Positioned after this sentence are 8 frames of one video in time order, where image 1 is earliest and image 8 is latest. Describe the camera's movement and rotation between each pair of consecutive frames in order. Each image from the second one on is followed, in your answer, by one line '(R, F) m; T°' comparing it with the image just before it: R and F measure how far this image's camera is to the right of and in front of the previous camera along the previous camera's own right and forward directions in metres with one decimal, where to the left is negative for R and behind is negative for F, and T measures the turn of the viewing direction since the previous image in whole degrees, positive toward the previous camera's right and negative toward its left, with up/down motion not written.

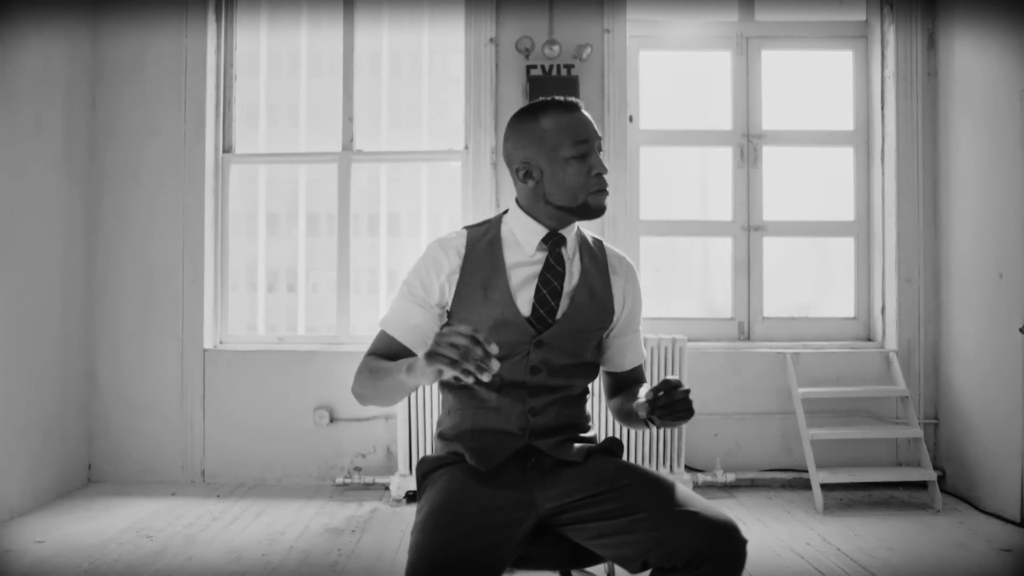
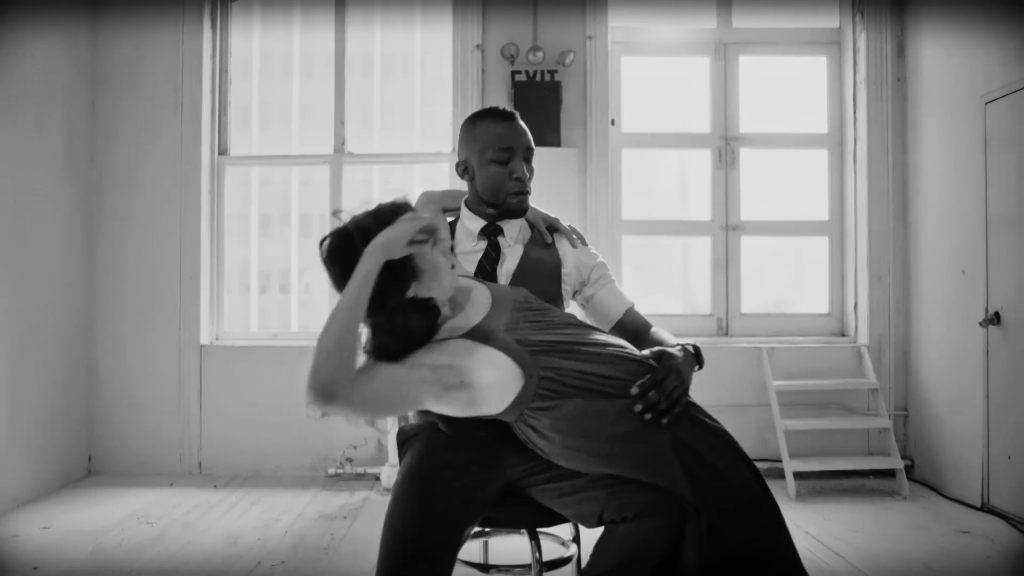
(0.0, -0.1) m; 0°
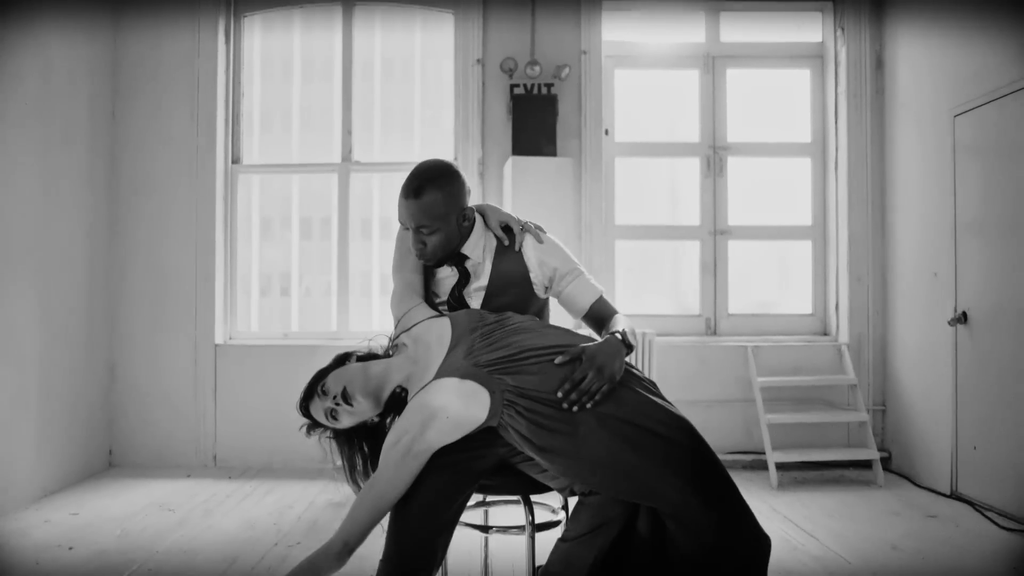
(0.0, -0.2) m; 0°
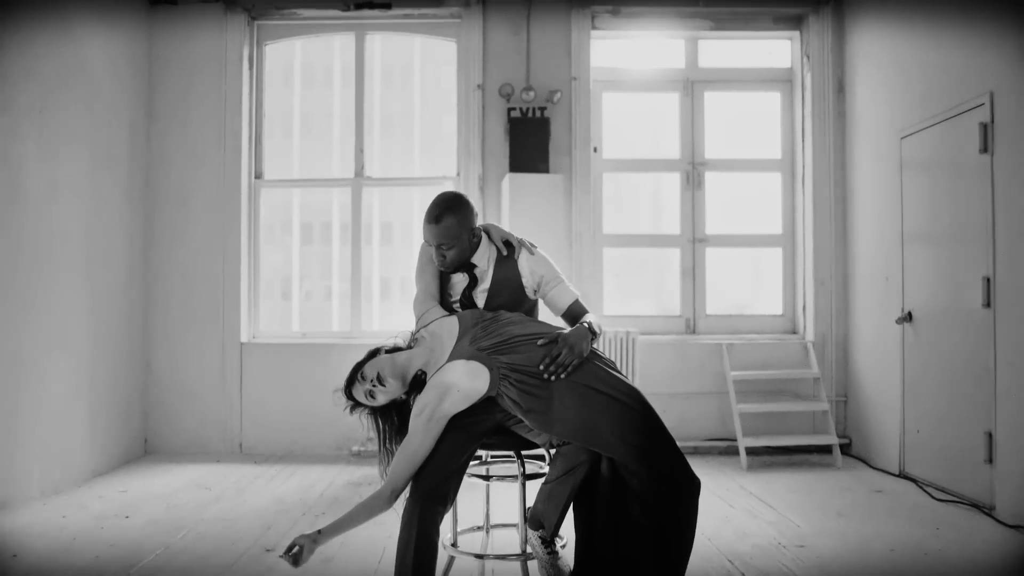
(0.0, -0.4) m; 0°
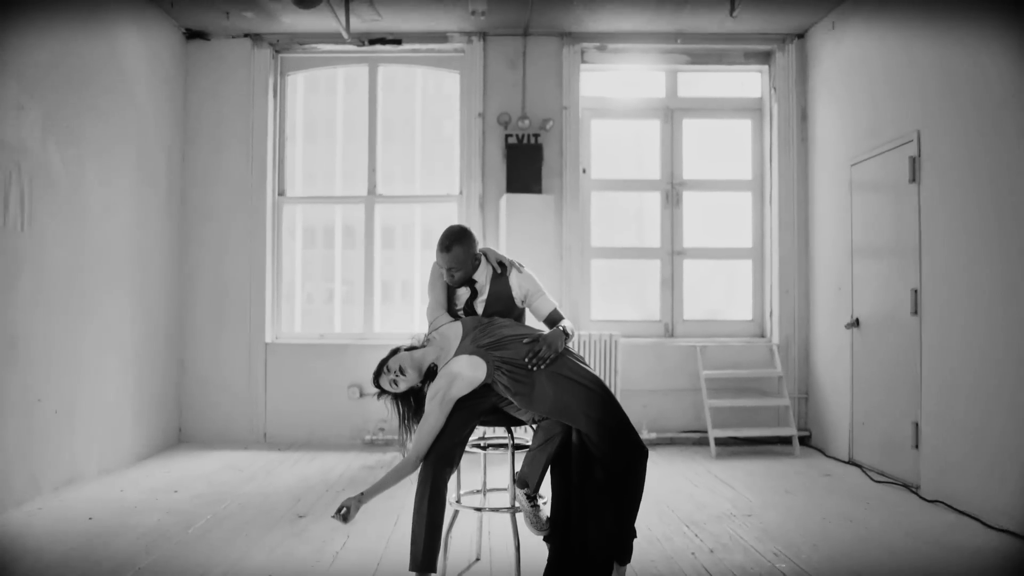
(0.0, -0.5) m; 0°
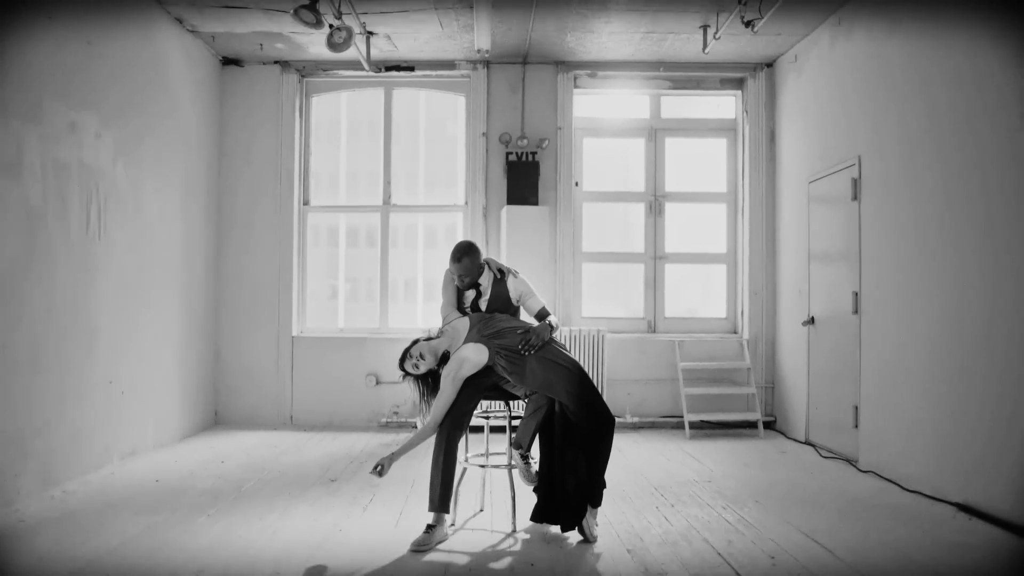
(0.0, -0.6) m; 0°
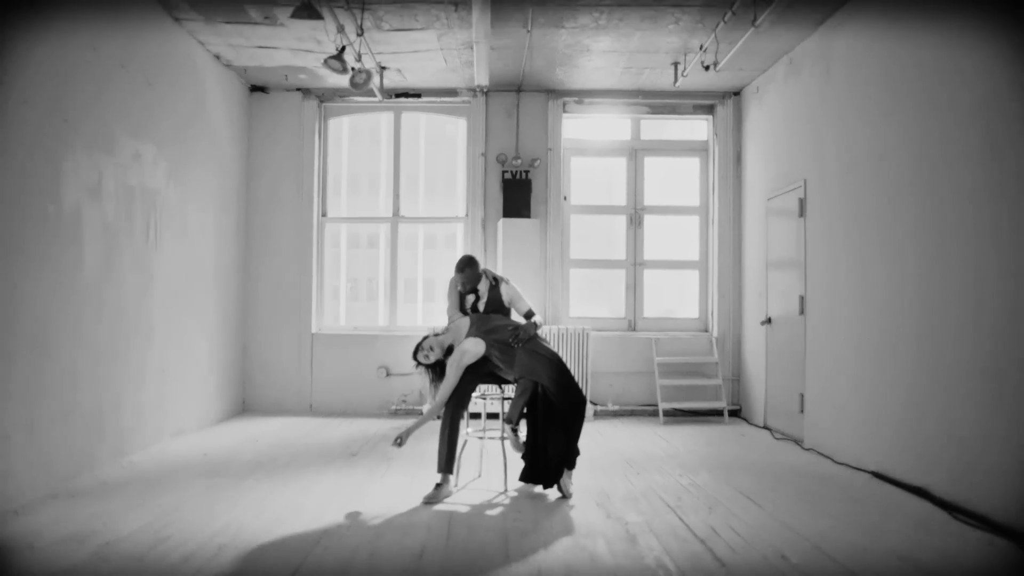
(0.0, -0.7) m; 0°
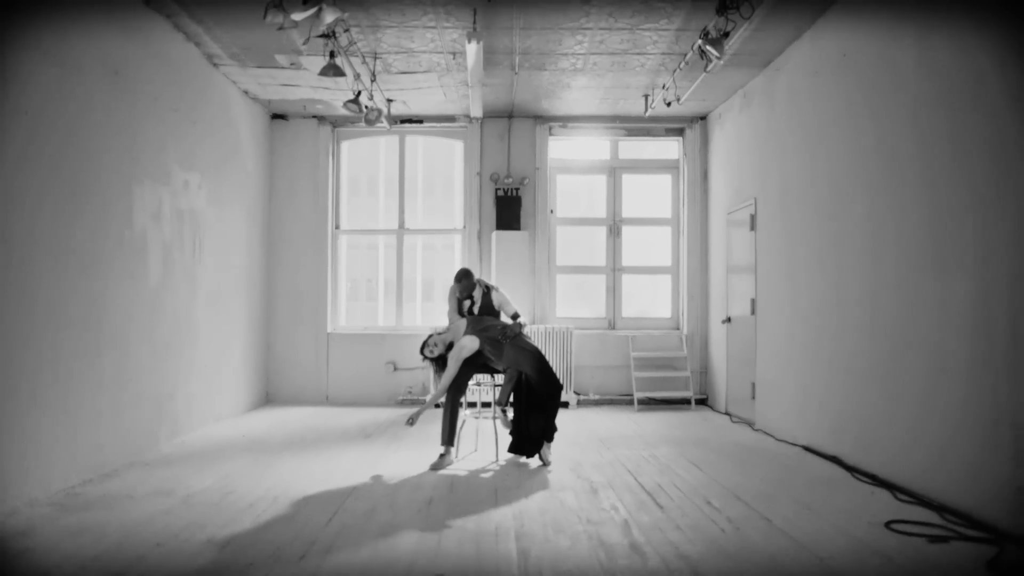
(+0.1, -0.8) m; 0°
